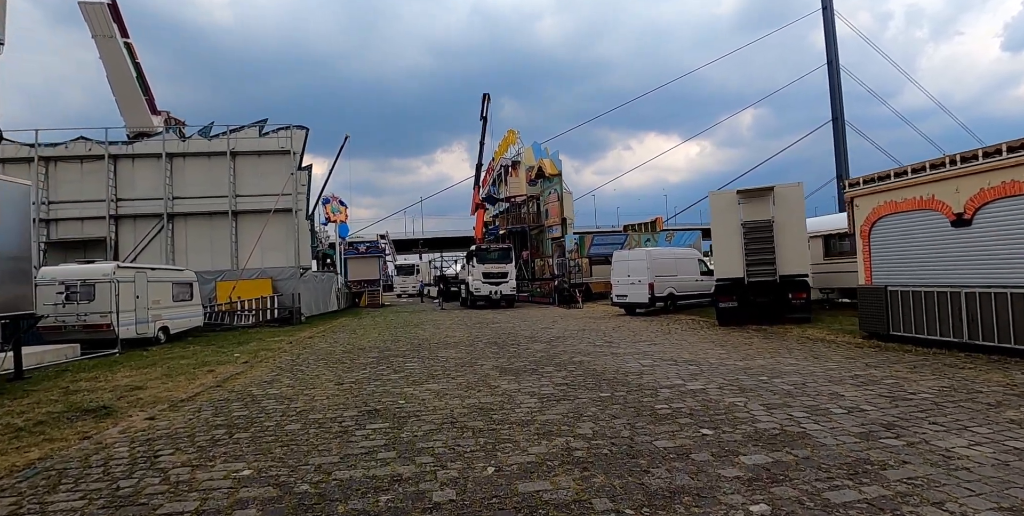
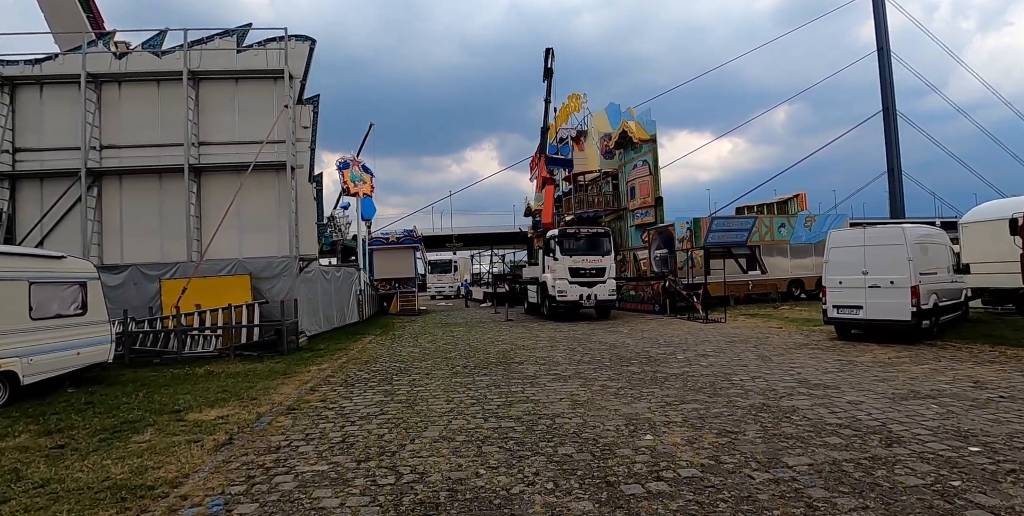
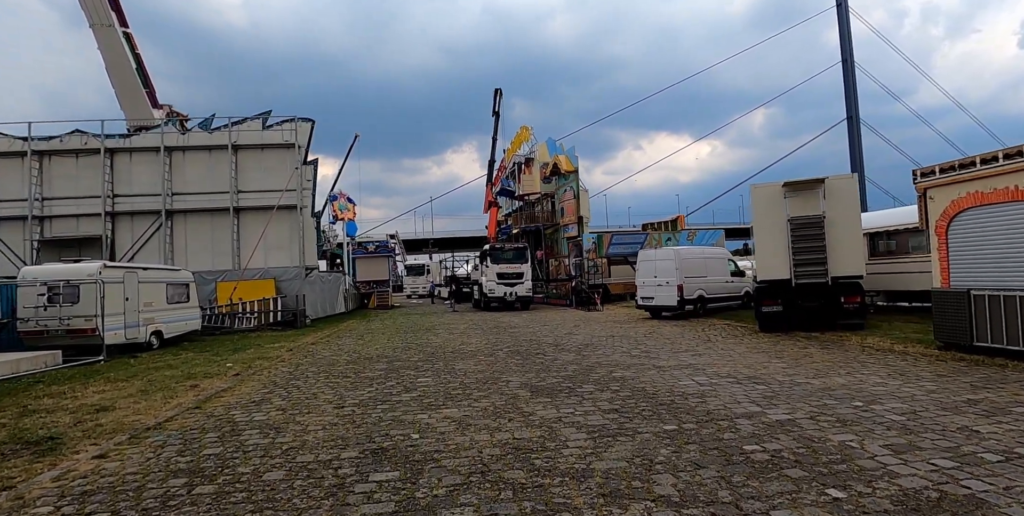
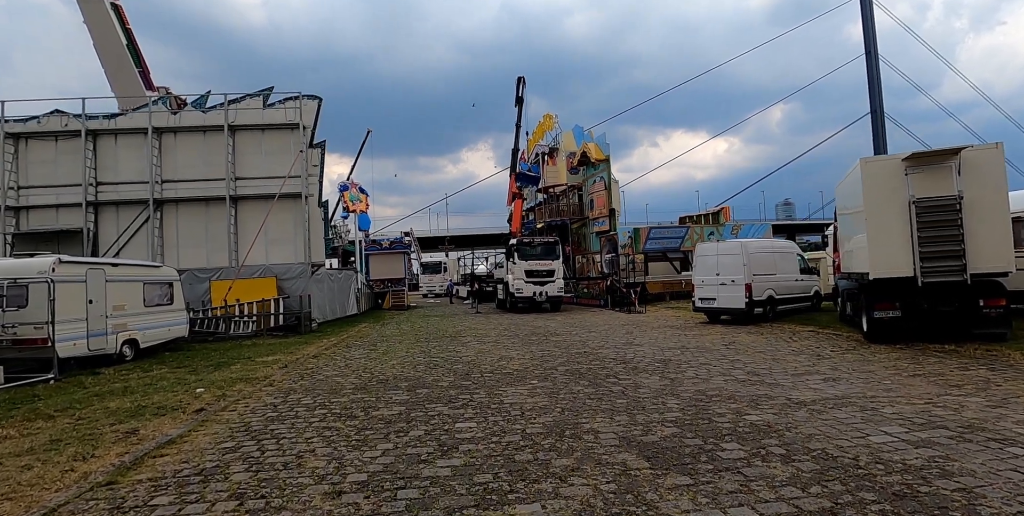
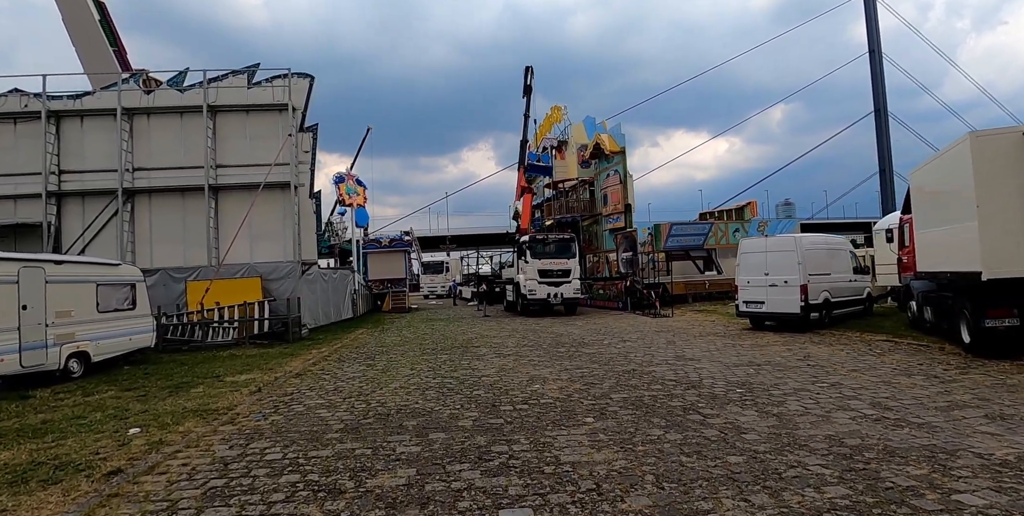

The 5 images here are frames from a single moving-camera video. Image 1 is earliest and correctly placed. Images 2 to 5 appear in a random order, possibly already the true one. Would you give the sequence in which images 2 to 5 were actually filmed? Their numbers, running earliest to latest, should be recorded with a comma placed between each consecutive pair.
3, 4, 5, 2
